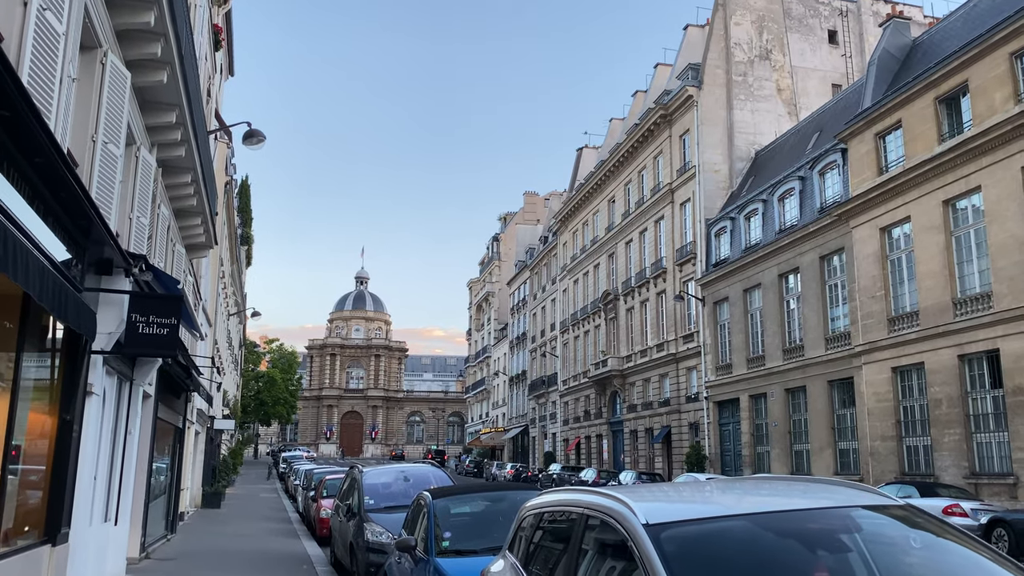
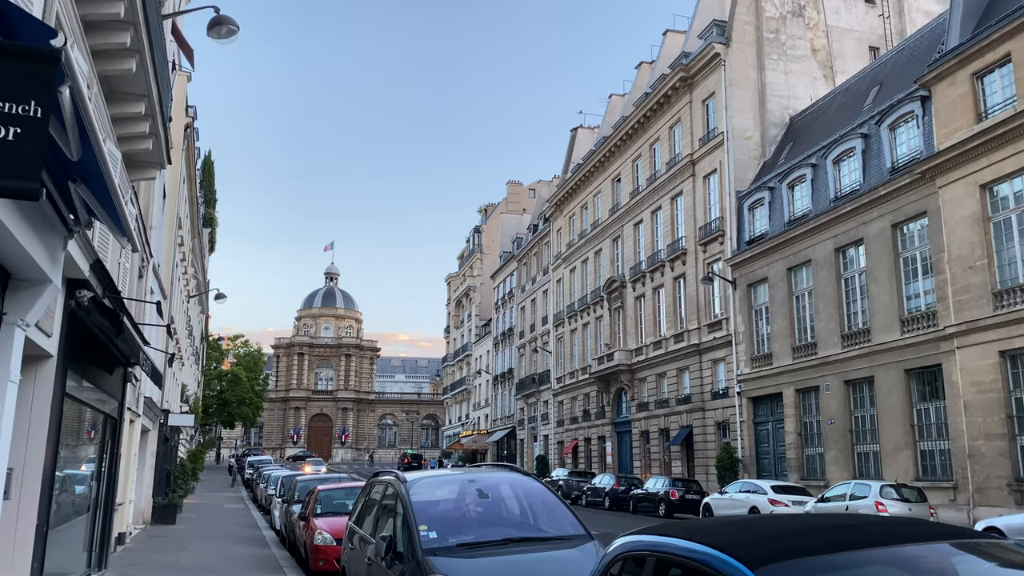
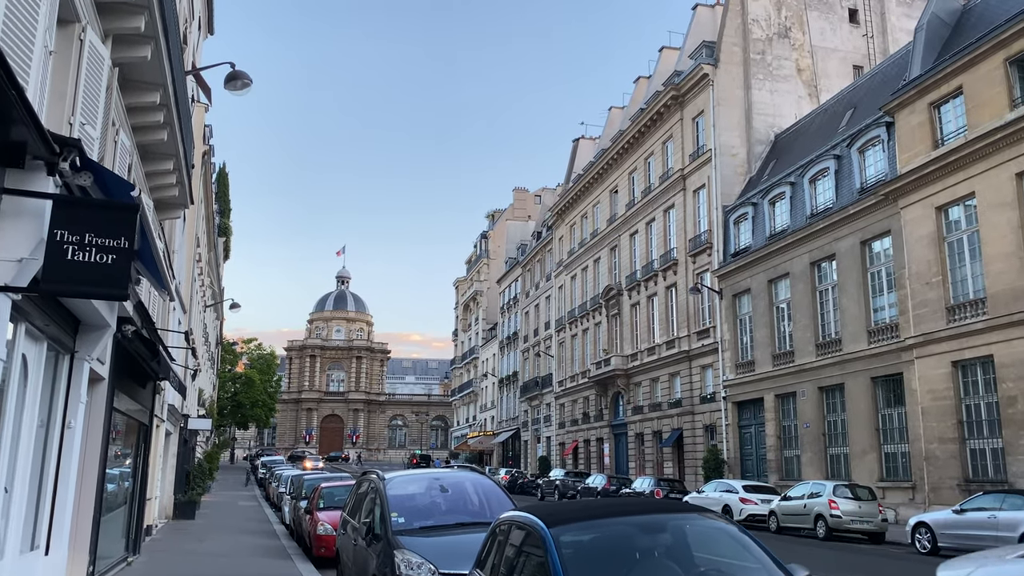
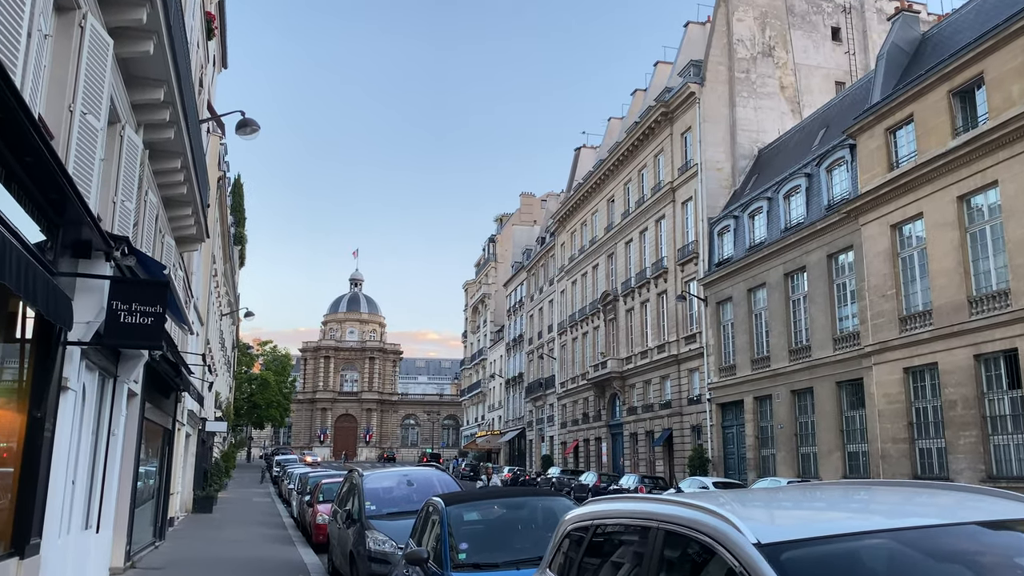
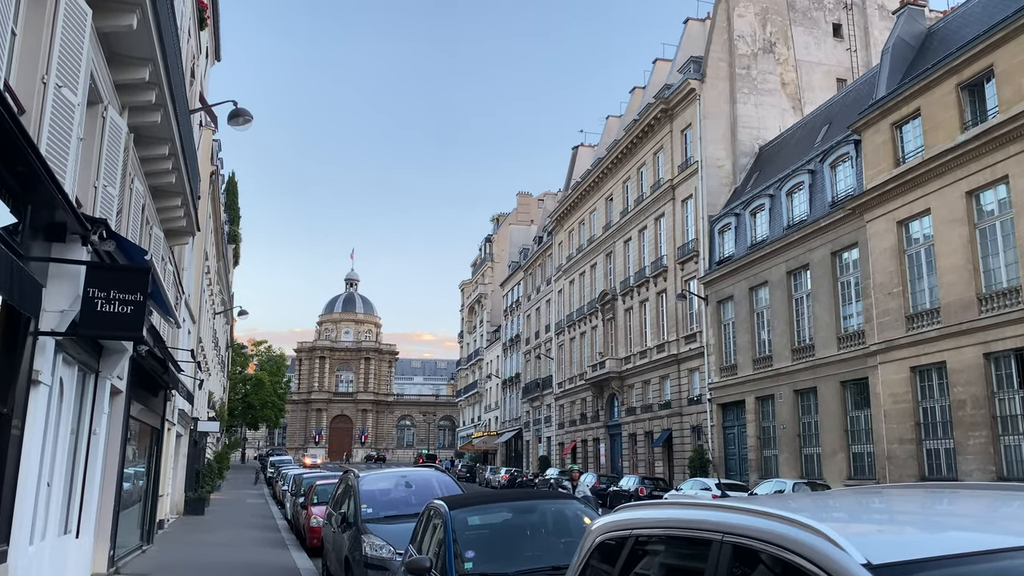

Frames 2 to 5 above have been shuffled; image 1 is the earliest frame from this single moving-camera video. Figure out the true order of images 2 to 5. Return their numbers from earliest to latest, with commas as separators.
4, 5, 3, 2
